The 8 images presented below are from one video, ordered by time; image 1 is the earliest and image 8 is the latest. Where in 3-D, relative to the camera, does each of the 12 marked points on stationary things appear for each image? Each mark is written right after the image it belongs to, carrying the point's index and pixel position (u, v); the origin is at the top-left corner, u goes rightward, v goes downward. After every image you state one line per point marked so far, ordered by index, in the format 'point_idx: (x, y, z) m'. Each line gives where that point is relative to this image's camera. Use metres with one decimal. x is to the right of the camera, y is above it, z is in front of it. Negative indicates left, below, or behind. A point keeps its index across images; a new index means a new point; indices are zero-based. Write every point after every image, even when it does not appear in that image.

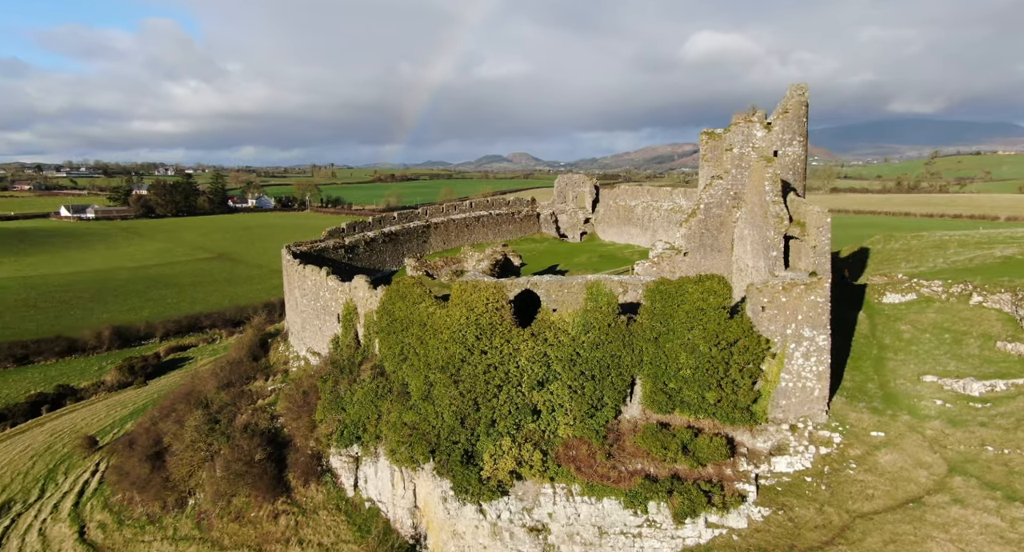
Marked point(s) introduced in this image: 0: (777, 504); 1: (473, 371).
0: (+5.2, -4.4, +11.6) m
1: (-0.9, -2.1, +13.1) m
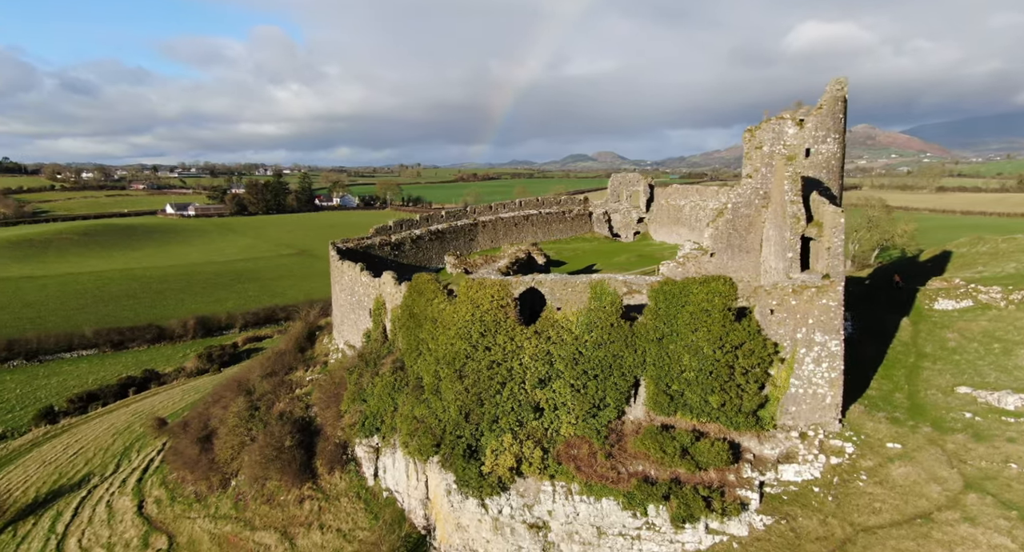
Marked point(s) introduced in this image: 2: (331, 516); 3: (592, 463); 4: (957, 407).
0: (+5.1, -4.4, +11.2) m
1: (-0.8, -2.0, +13.3) m
2: (-5.1, -6.9, +17.0) m
3: (+1.7, -3.9, +12.3) m
4: (+9.1, -2.7, +12.2) m
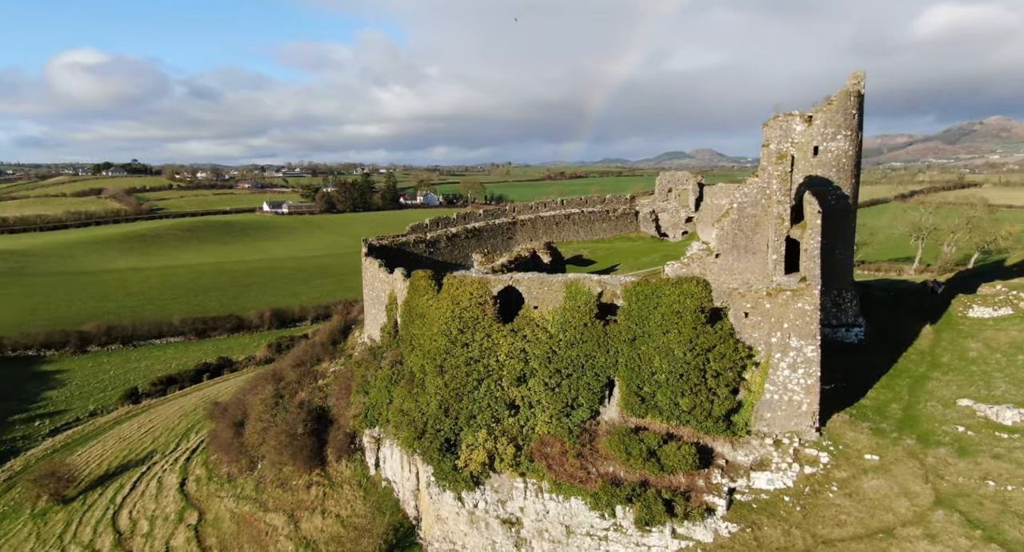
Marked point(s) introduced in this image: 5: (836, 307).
0: (+4.3, -4.5, +10.9) m
1: (-1.3, -2.0, +13.6) m
2: (-5.3, -6.7, +17.7) m
3: (+1.1, -3.9, +12.4) m
4: (+8.5, -2.8, +11.5) m
5: (+8.6, -0.8, +15.9) m
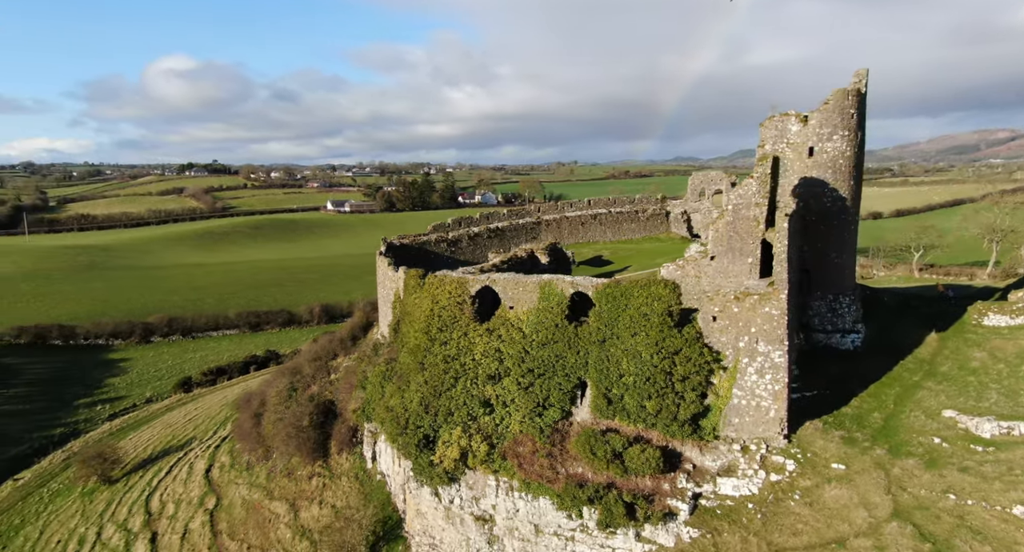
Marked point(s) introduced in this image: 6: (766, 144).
0: (+3.6, -4.5, +10.8) m
1: (-1.8, -2.0, +13.9) m
2: (-5.5, -6.7, +18.3) m
3: (+0.5, -3.9, +12.5) m
4: (+7.8, -2.9, +11.1) m
5: (+8.3, -0.9, +15.5) m
6: (+6.7, +3.4, +15.7) m
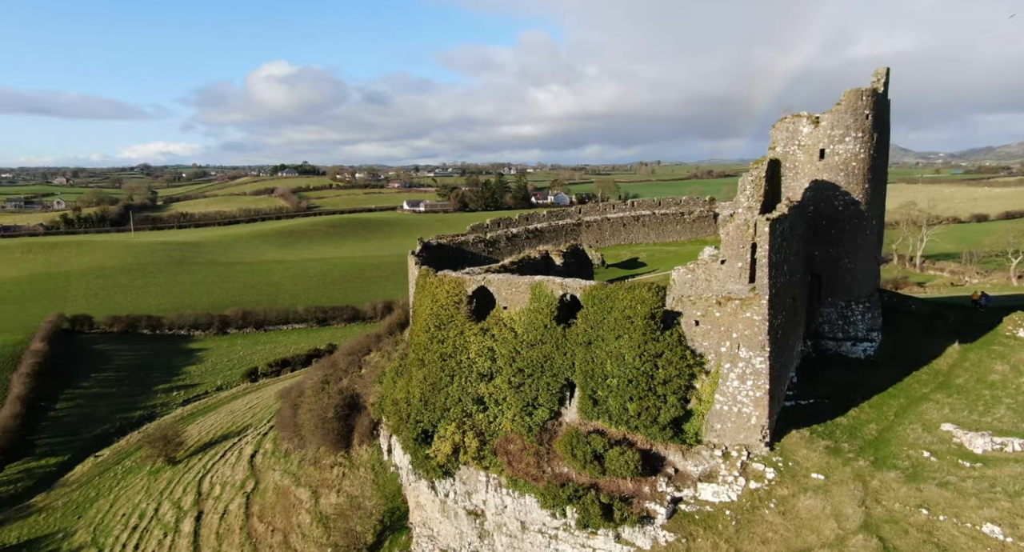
0: (+3.1, -4.6, +10.8) m
1: (-1.9, -2.0, +14.4) m
2: (-5.2, -6.6, +19.2) m
3: (+0.2, -3.9, +12.8) m
4: (+7.4, -3.0, +10.7) m
5: (+8.3, -1.1, +15.0) m
6: (+6.8, +3.3, +15.4) m
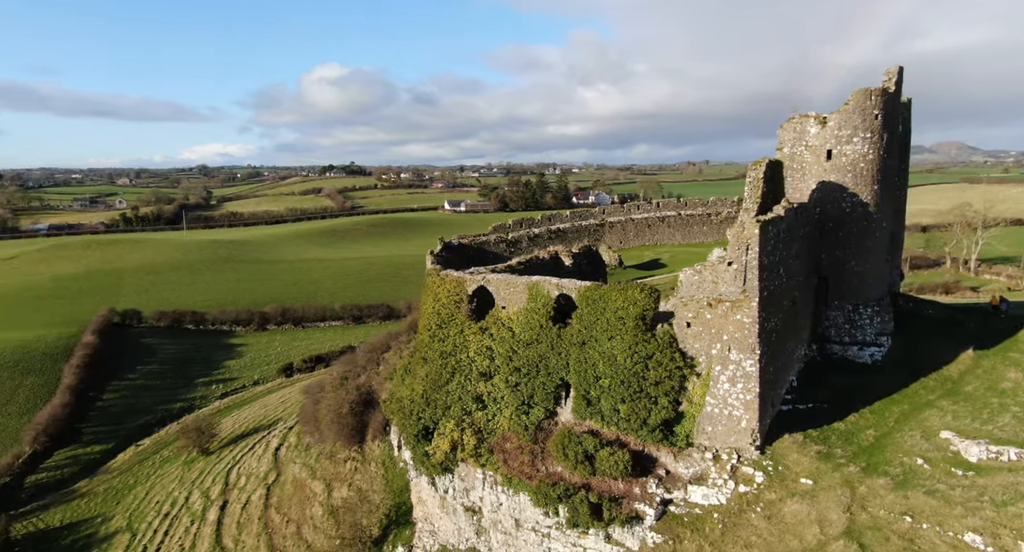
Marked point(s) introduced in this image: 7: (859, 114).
0: (+2.9, -4.6, +10.8) m
1: (-1.9, -2.0, +14.7) m
2: (-5.0, -6.6, +19.7) m
3: (+0.1, -3.9, +13.0) m
4: (+7.1, -3.1, +10.4) m
5: (+8.3, -1.1, +14.7) m
6: (+6.9, +3.3, +15.2) m
7: (+8.2, +3.8, +14.1) m
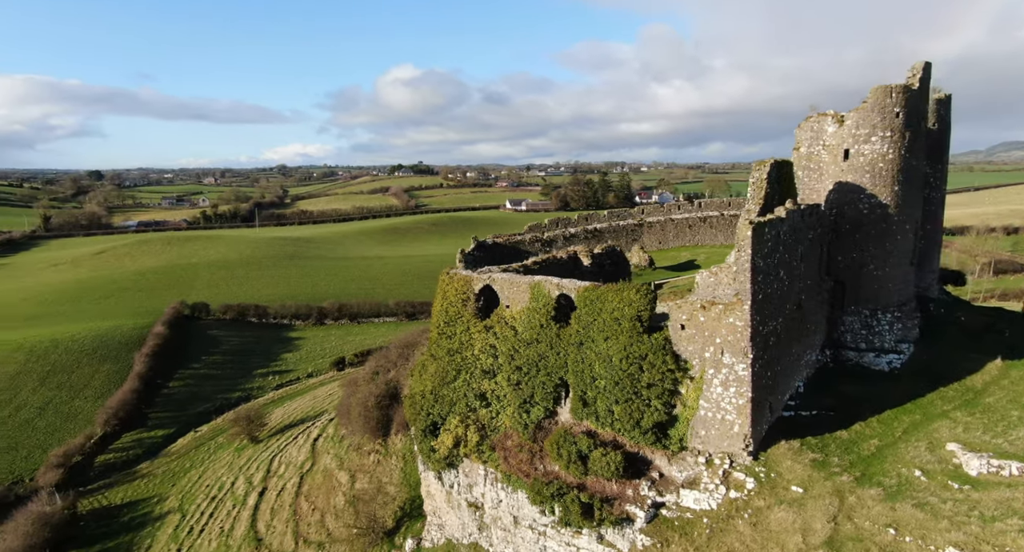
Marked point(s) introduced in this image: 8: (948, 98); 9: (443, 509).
0: (+2.7, -4.7, +10.8) m
1: (-1.7, -1.9, +15.1) m
2: (-4.4, -6.5, +20.3) m
3: (+0.1, -3.9, +13.2) m
4: (+6.9, -3.2, +10.1) m
5: (+8.5, -1.2, +14.3) m
6: (+7.2, +3.2, +14.8) m
7: (+8.3, +3.7, +13.6) m
8: (+12.2, +5.0, +16.6) m
9: (-1.8, -5.7, +14.8) m
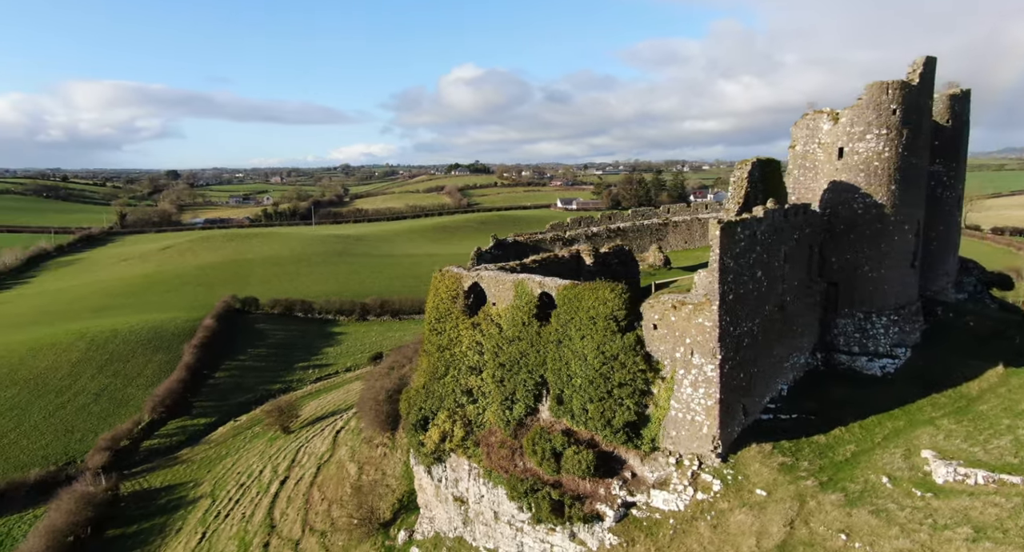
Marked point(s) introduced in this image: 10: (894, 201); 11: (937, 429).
0: (+2.1, -4.7, +10.9) m
1: (-2.0, -1.9, +15.4) m
2: (-4.4, -6.4, +20.8) m
3: (-0.3, -3.9, +13.5) m
4: (+6.3, -3.2, +9.9) m
5: (+8.1, -1.3, +13.9) m
6: (+6.9, +3.1, +14.5) m
7: (+8.0, +3.7, +13.3) m
8: (+12.0, +4.9, +16.0) m
9: (-2.1, -5.6, +15.1) m
10: (+8.6, +1.7, +13.4) m
11: (+8.1, -2.9, +11.2) m
